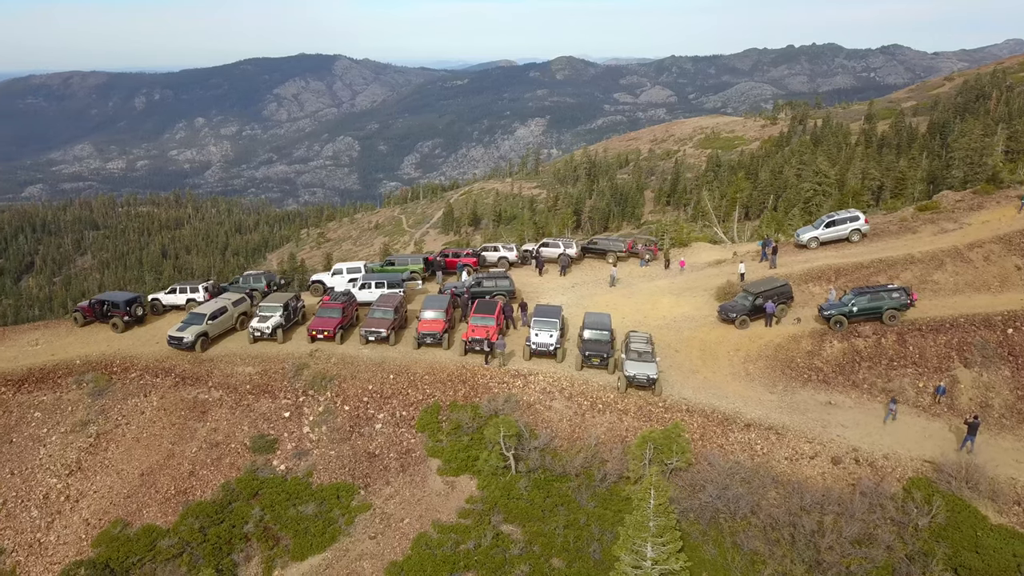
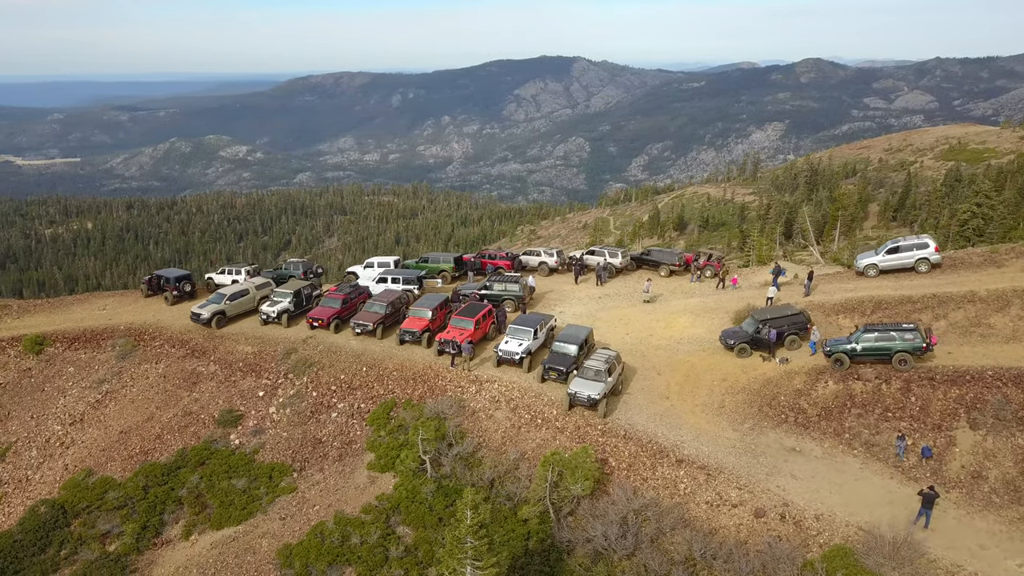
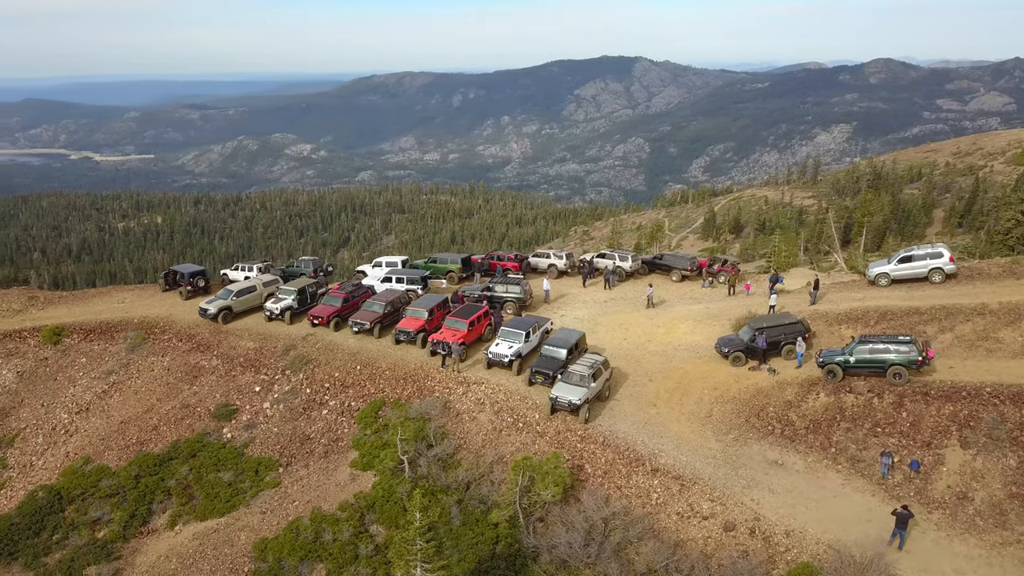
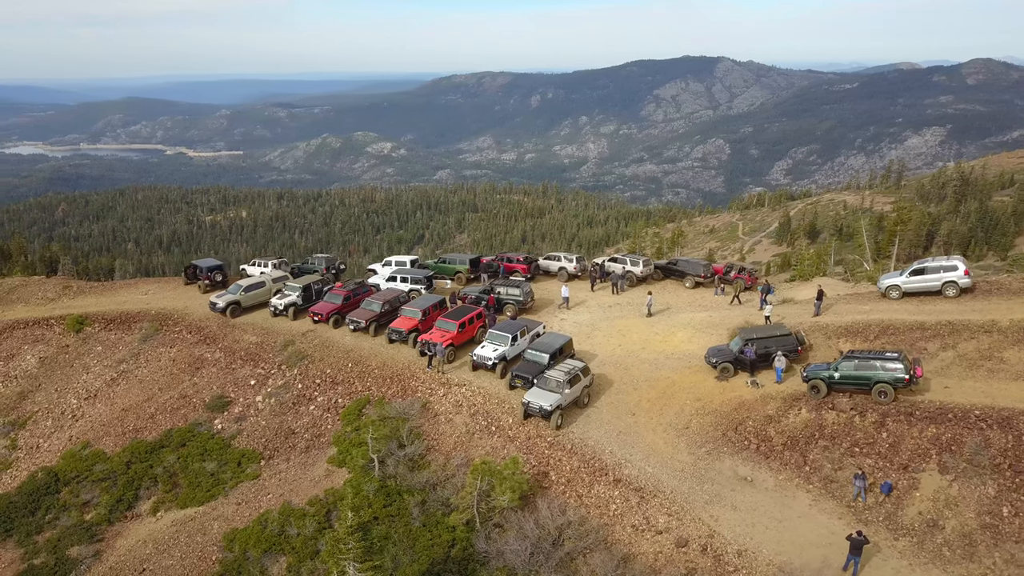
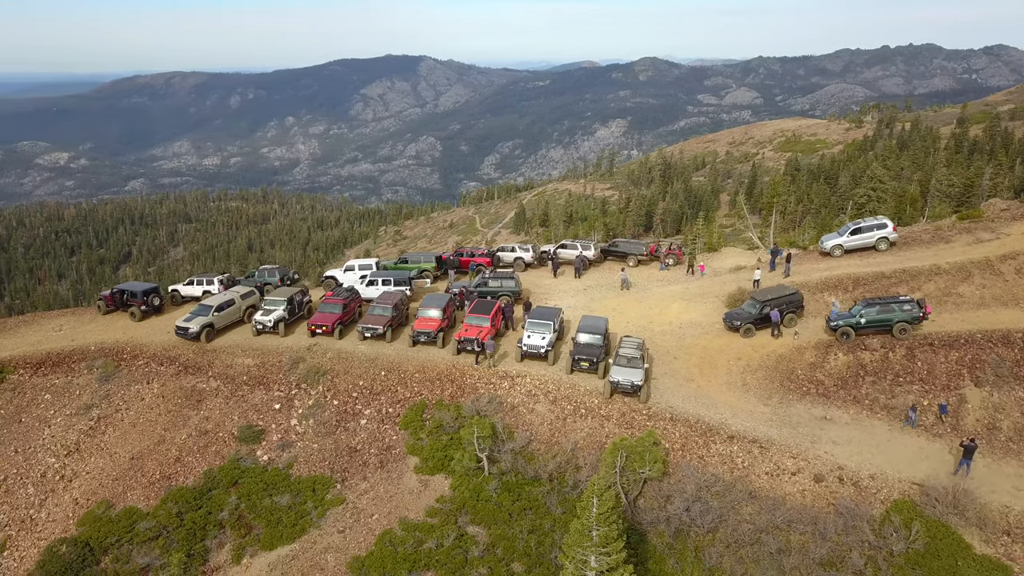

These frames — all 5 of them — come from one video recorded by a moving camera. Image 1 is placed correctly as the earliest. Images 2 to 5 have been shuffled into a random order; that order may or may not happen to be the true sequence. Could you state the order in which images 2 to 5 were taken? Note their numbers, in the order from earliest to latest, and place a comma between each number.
5, 2, 3, 4
